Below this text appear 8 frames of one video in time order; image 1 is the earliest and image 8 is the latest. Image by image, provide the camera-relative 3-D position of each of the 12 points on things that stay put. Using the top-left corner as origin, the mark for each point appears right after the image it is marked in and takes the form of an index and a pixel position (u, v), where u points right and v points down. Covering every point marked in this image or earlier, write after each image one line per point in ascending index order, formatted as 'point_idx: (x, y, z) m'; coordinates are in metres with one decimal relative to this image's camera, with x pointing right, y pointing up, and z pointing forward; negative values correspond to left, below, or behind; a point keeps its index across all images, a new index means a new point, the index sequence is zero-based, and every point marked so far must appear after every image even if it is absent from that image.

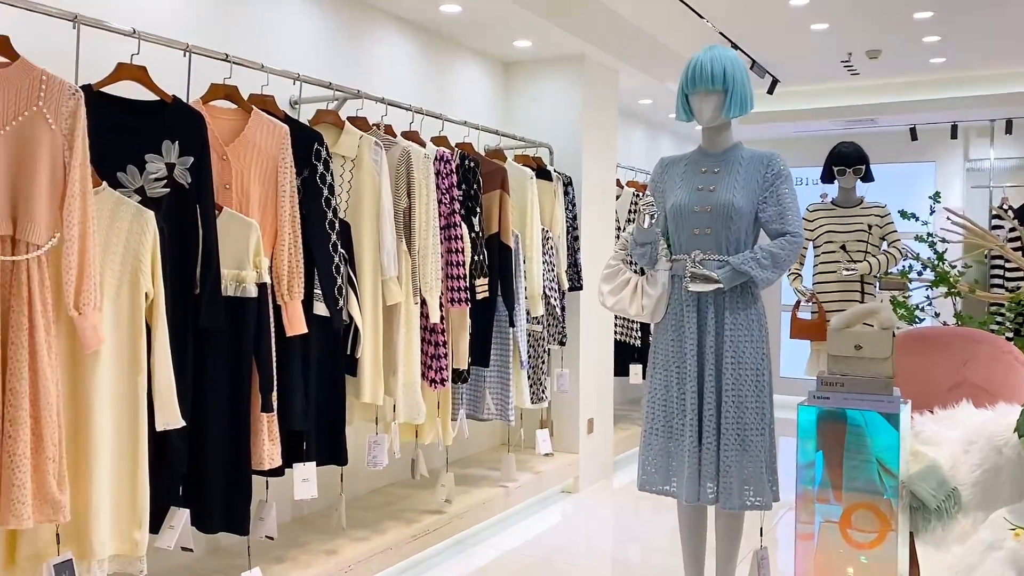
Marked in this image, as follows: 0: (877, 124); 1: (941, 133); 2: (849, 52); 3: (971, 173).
0: (+2.3, +1.1, +5.6) m
1: (+2.9, +1.0, +5.8) m
2: (+1.8, +1.3, +4.7) m
3: (+3.0, +0.8, +5.7) m
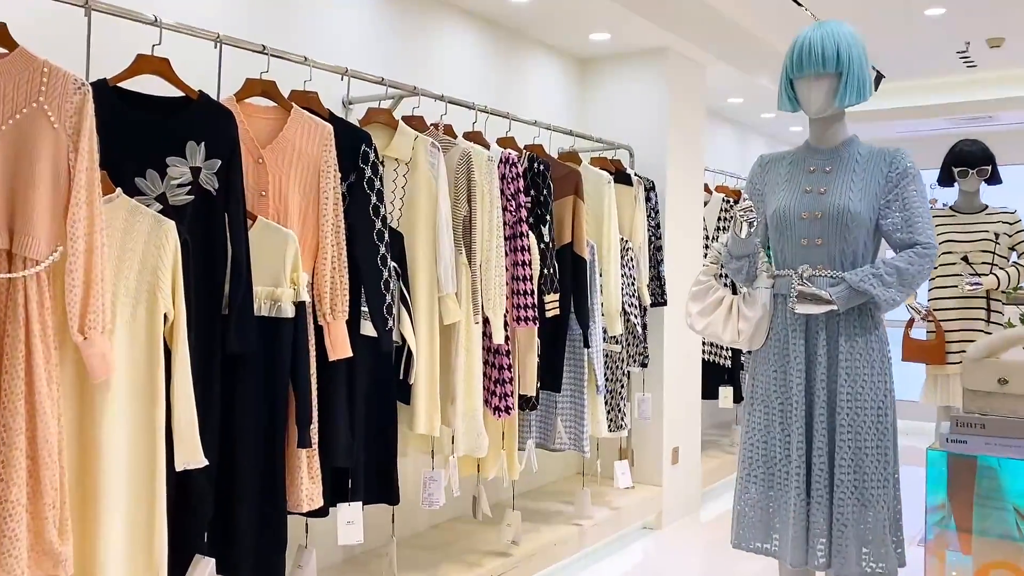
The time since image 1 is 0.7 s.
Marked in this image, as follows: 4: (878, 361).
0: (+2.8, +1.0, +5.1) m
1: (+3.4, +0.9, +5.2) m
2: (+2.2, +1.2, +4.3) m
3: (+3.5, +0.7, +5.1) m
4: (+0.7, -0.1, +1.8) m
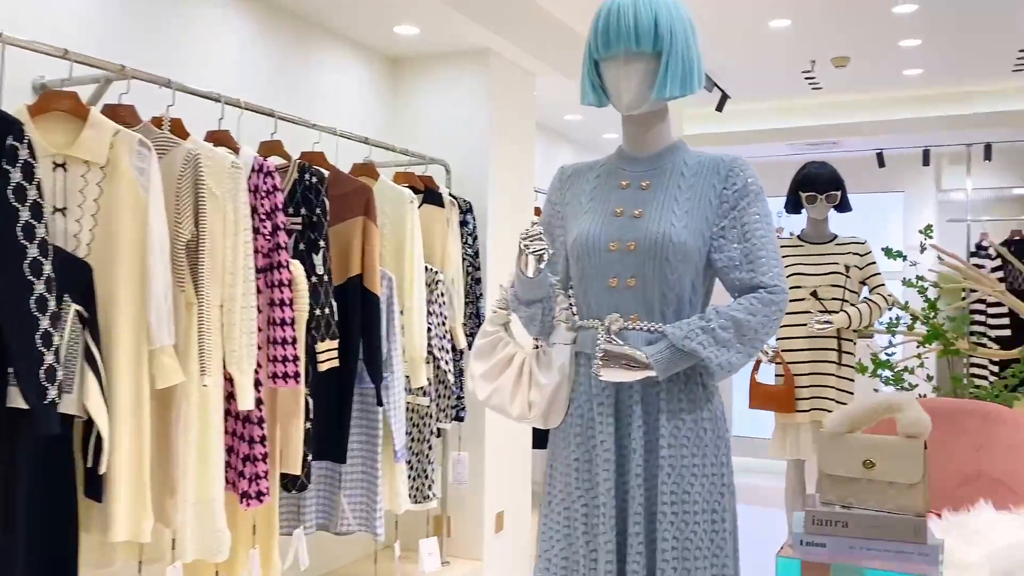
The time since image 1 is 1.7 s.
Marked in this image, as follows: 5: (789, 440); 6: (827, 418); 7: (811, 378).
0: (+1.8, +0.8, +4.9) m
1: (+2.4, +0.8, +5.1) m
2: (+1.4, +1.1, +4.0) m
3: (+2.5, +0.5, +5.0) m
4: (+0.3, -0.2, +1.3) m
5: (+1.0, -0.5, +3.1) m
6: (+0.5, -0.2, +1.5) m
7: (+1.0, -0.3, +3.0) m
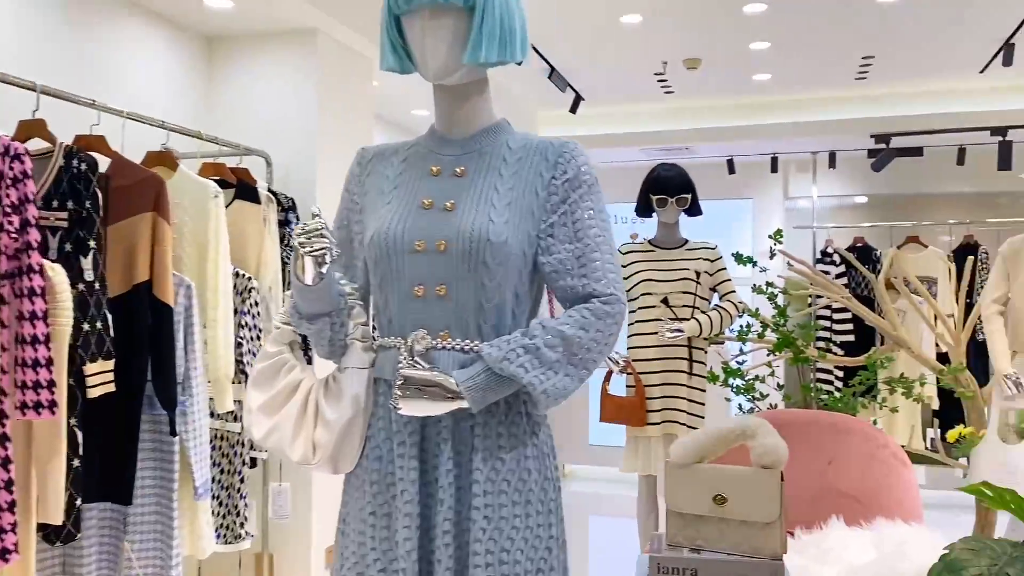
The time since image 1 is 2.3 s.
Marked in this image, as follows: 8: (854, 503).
0: (+1.0, +0.8, +4.9) m
1: (+1.5, +0.7, +5.2) m
2: (+0.7, +1.0, +3.9) m
3: (+1.6, +0.4, +5.1) m
4: (0.0, -0.2, +1.1) m
5: (+0.4, -0.6, +2.9) m
6: (+0.2, -0.2, +1.3) m
7: (+0.5, -0.3, +2.9) m
8: (+0.7, -0.4, +1.9) m
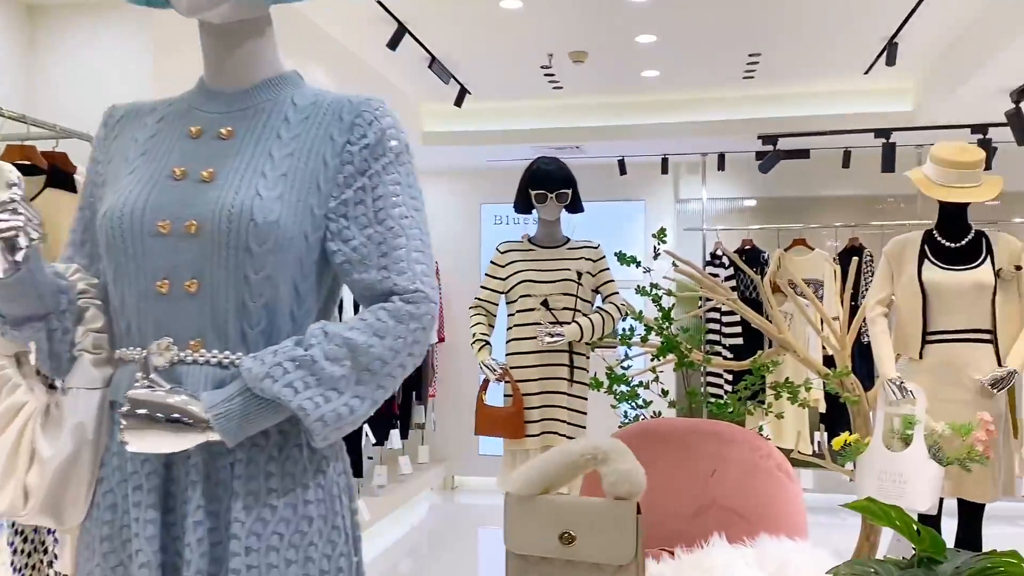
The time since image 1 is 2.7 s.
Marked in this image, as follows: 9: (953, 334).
0: (+0.4, +0.7, +4.7) m
1: (+0.8, +0.7, +5.1) m
2: (+0.2, +1.0, +3.7) m
3: (+1.0, +0.4, +5.0) m
4: (-0.2, -0.2, +0.8) m
5: (0.0, -0.6, +2.7) m
6: (0.0, -0.2, +1.1) m
7: (+0.1, -0.3, +2.7) m
8: (+0.4, -0.4, +1.7) m
9: (+1.2, -0.1, +2.4) m
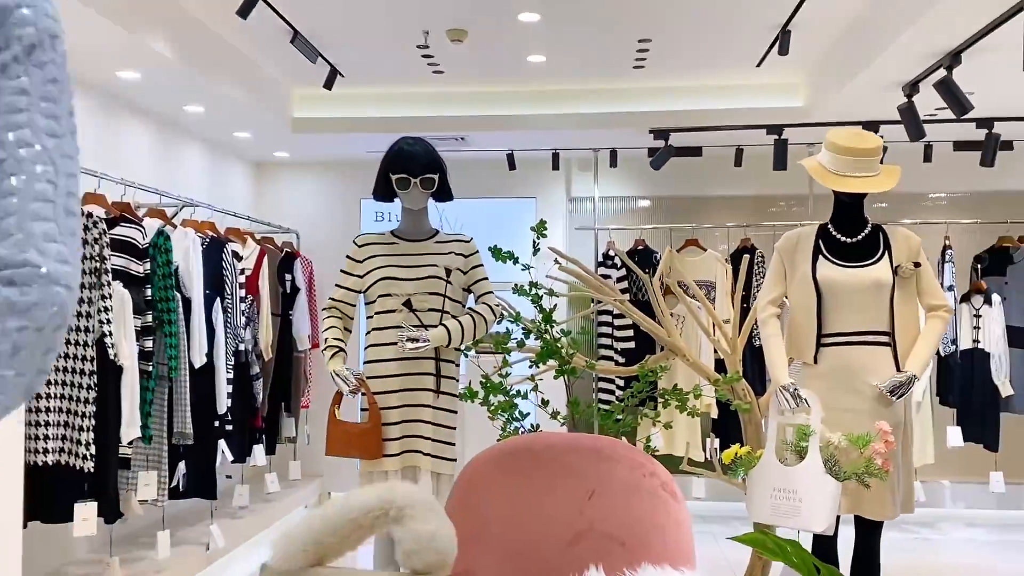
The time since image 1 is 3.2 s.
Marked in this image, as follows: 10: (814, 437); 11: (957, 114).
0: (-0.2, +0.7, +4.4) m
1: (+0.2, +0.7, +4.8) m
2: (-0.3, +1.0, +3.4) m
3: (+0.3, +0.4, +4.8) m
4: (-0.4, -0.2, +0.5) m
5: (-0.4, -0.6, +2.4) m
6: (-0.2, -0.2, +0.8) m
7: (-0.3, -0.3, +2.3) m
8: (+0.2, -0.4, +1.4) m
9: (+0.9, -0.1, +2.2) m
10: (+0.7, -0.4, +2.1) m
11: (+1.5, +0.6, +2.9) m
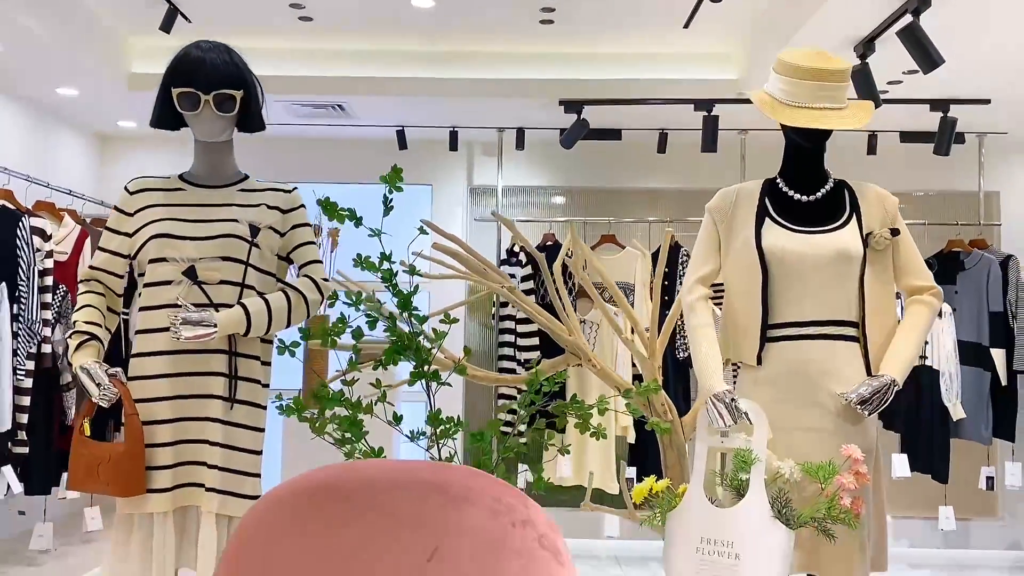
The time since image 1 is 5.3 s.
0: (-0.7, +0.7, +3.7) m
1: (-0.4, +0.7, +4.2) m
2: (-0.7, +1.0, +2.8) m
3: (-0.2, +0.4, +4.2) m
4: (-0.5, -0.1, -0.2) m
5: (-0.7, -0.5, +1.7) m
6: (-0.4, -0.1, +0.1) m
7: (-0.6, -0.3, +1.6) m
8: (-0.1, -0.3, +0.7) m
9: (+0.5, -0.1, +1.6) m
10: (+0.4, -0.3, +1.5) m
11: (+1.1, +0.6, +2.4) m
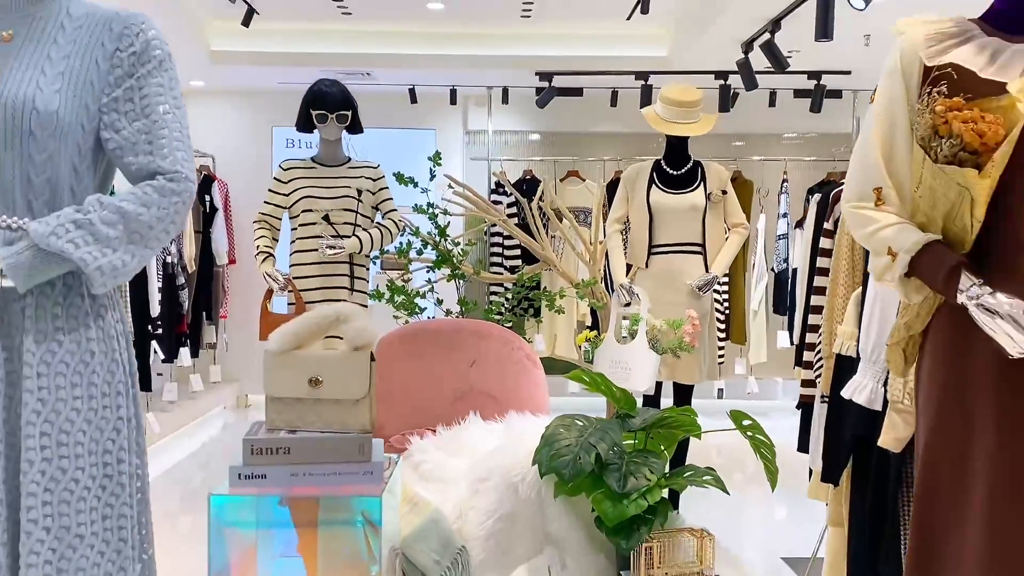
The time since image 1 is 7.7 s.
0: (-0.8, +1.2, +4.9) m
1: (-0.4, +1.2, +5.3) m
2: (-0.8, +1.4, +3.9) m
3: (-0.3, +0.9, +5.3) m
4: (-0.5, -0.1, +1.0) m
5: (-0.7, -0.3, +2.9) m
6: (-0.4, -0.1, +1.3) m
7: (-0.6, -0.1, +2.9) m
8: (-0.1, -0.2, +2.0) m
9: (+0.5, +0.1, +2.9) m
10: (+0.4, -0.1, +2.7) m
11: (+1.1, +0.9, +3.6) m
